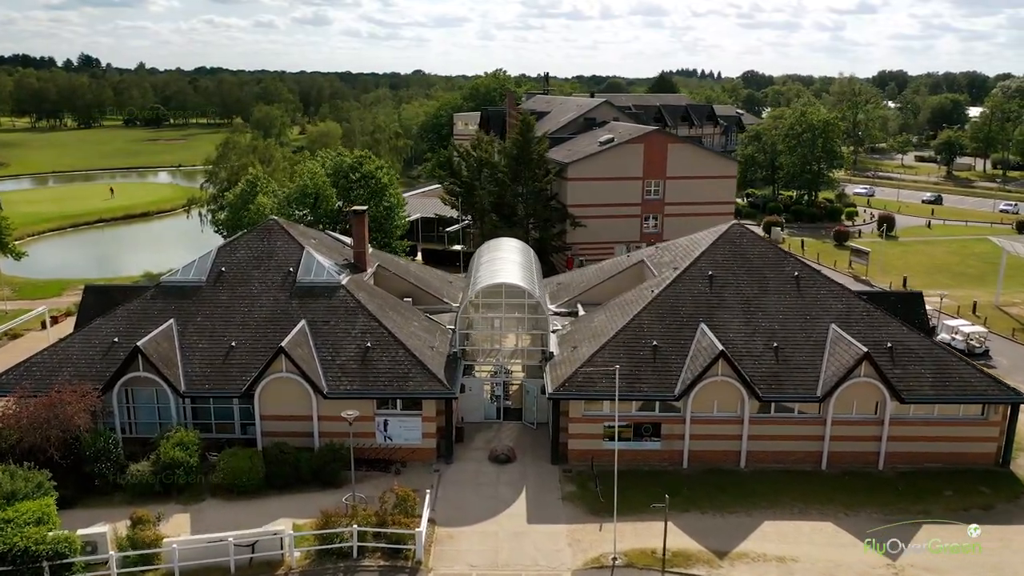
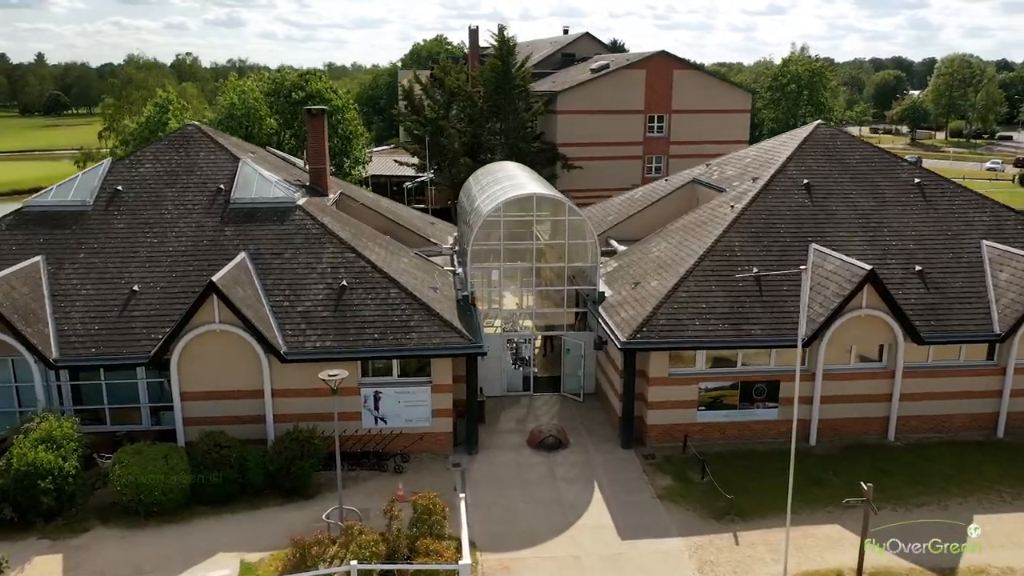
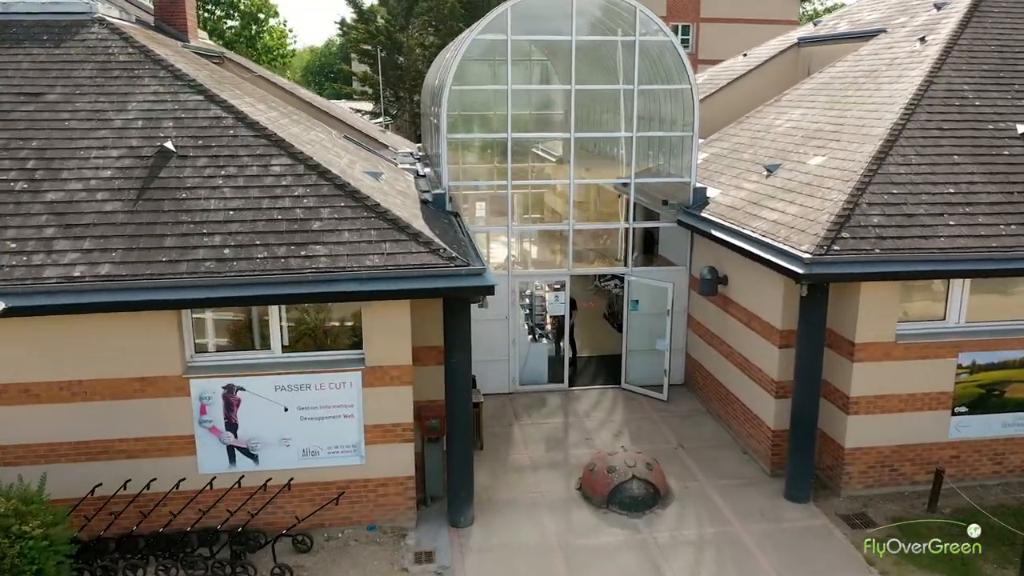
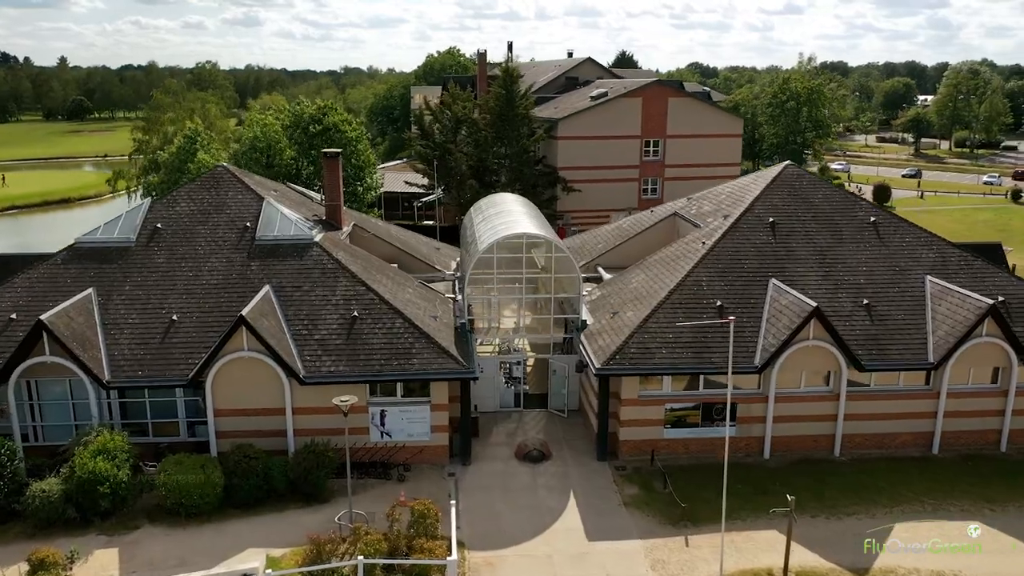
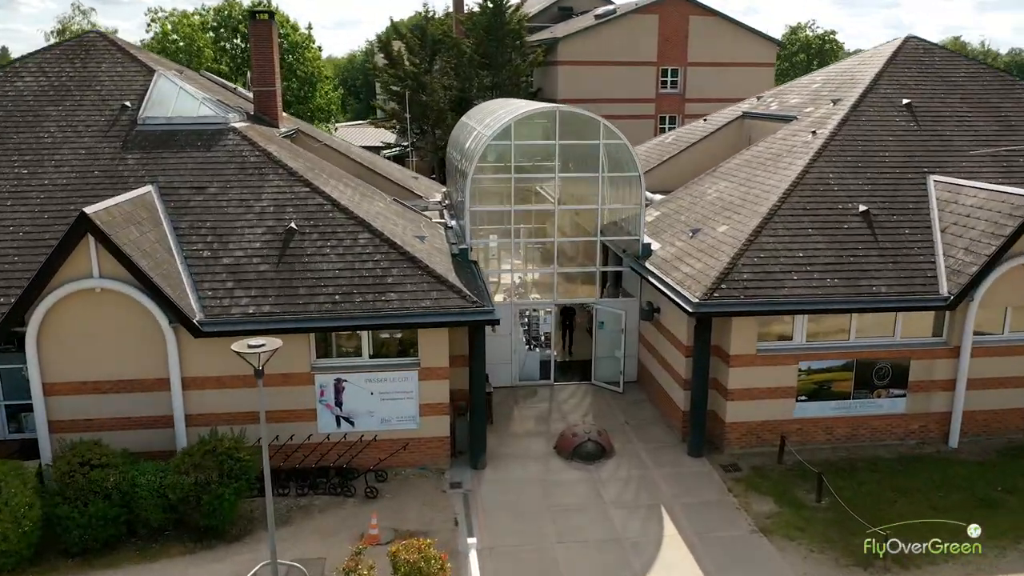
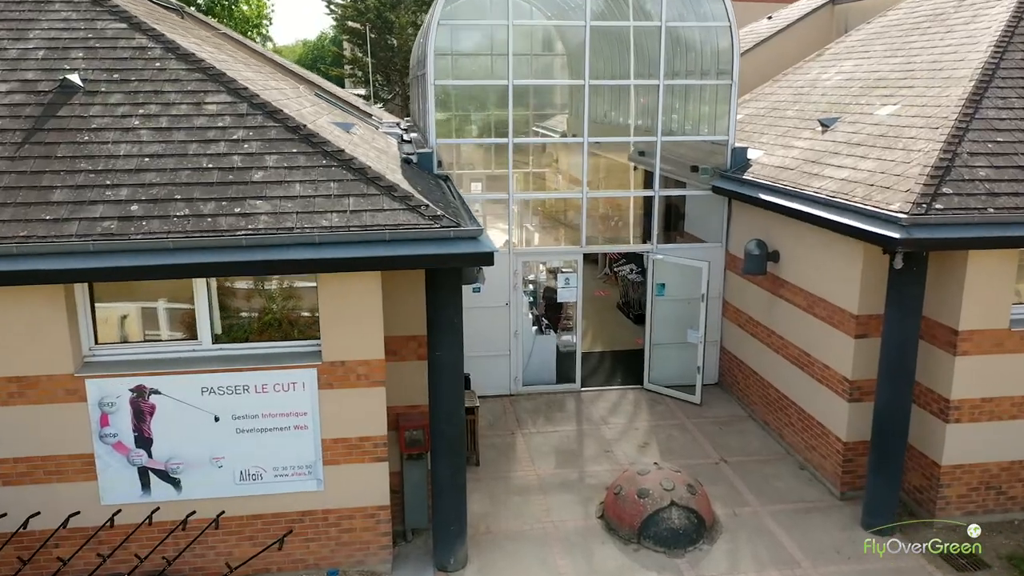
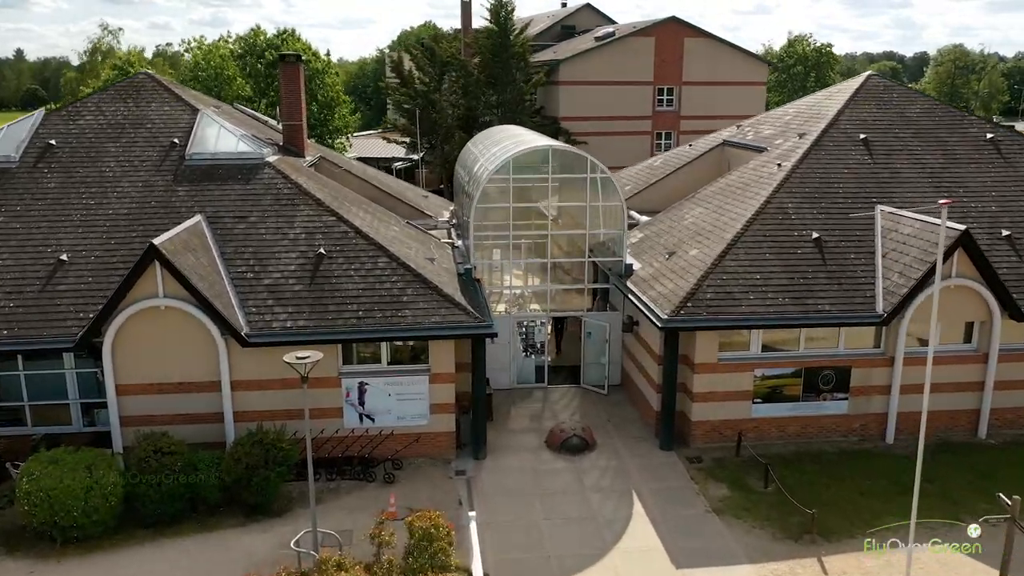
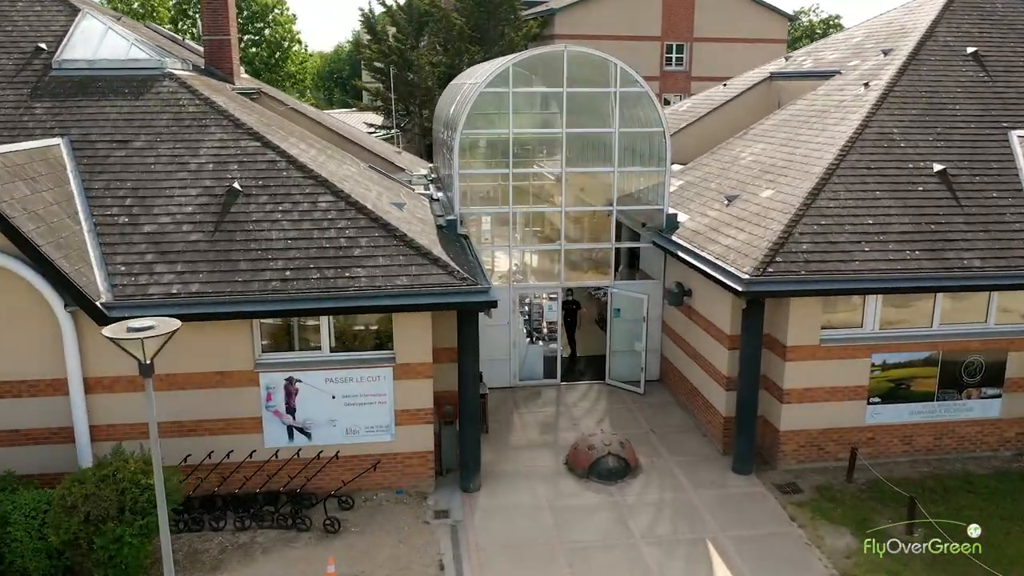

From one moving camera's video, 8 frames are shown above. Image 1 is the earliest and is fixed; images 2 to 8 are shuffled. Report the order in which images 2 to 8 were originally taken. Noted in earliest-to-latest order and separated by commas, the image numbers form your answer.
4, 2, 7, 5, 8, 3, 6
